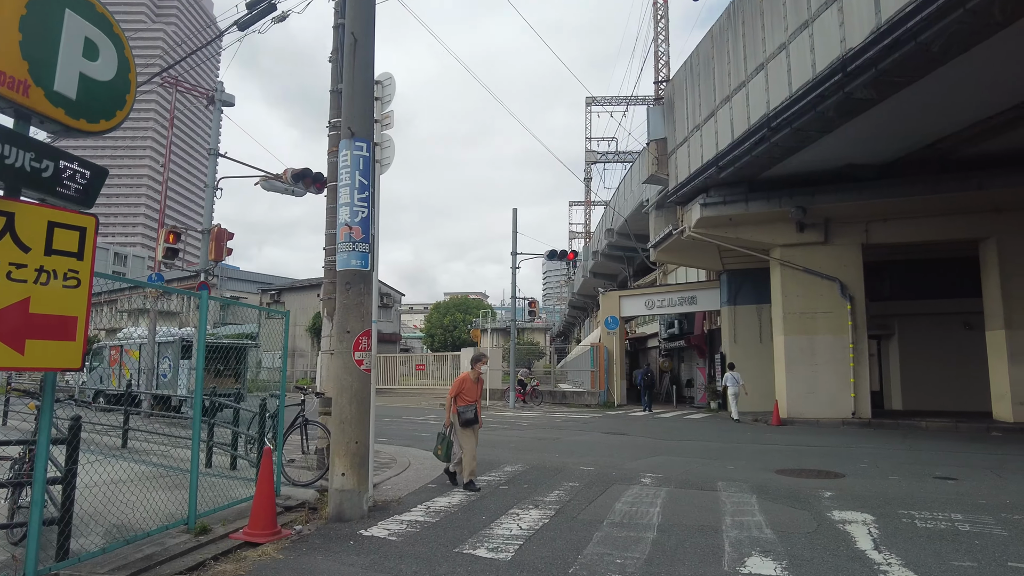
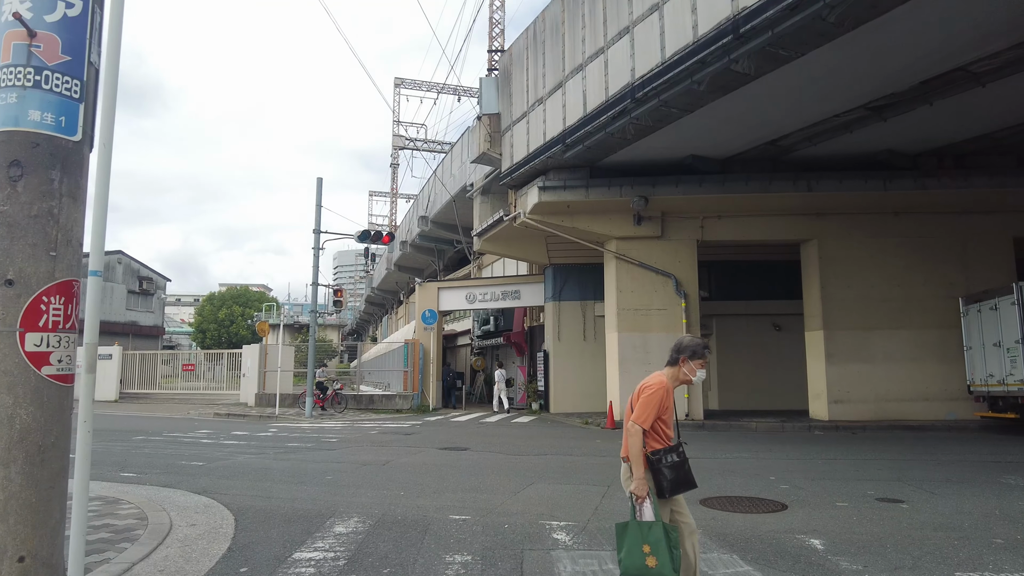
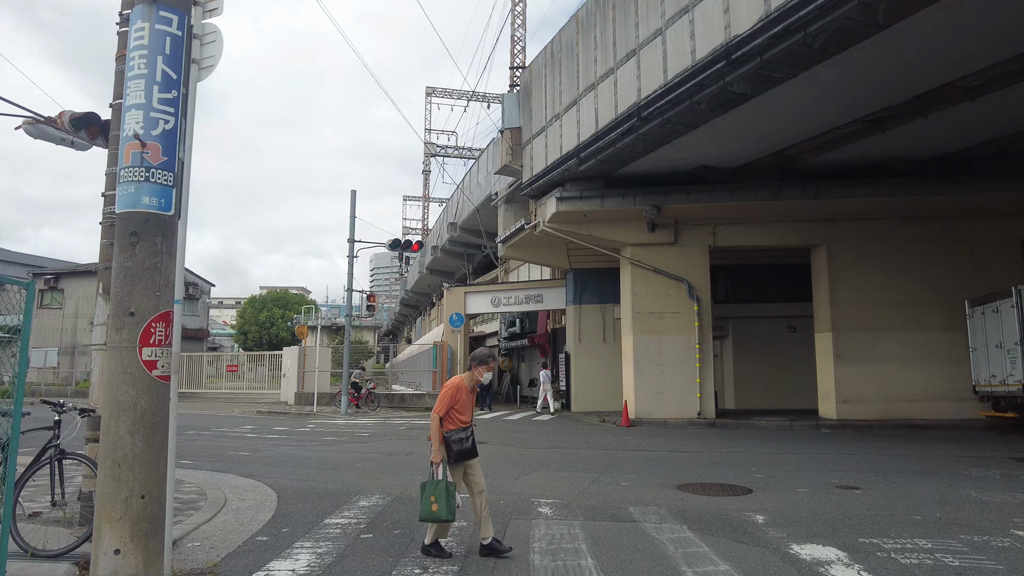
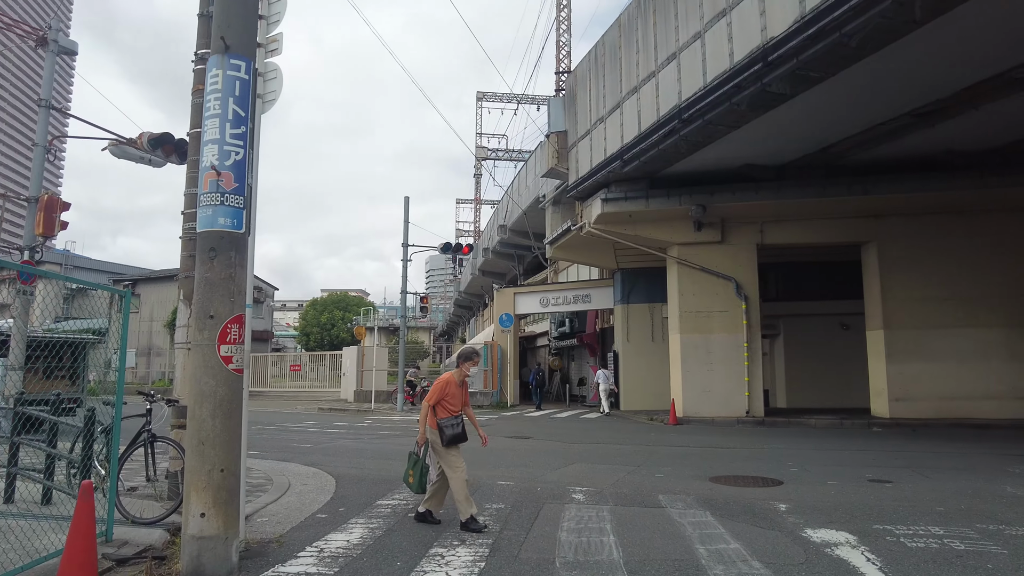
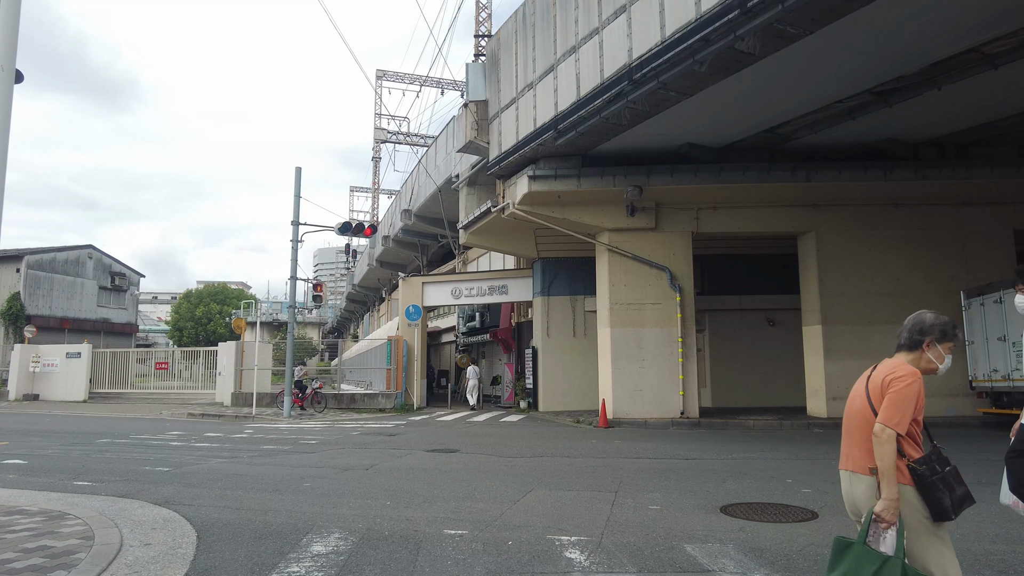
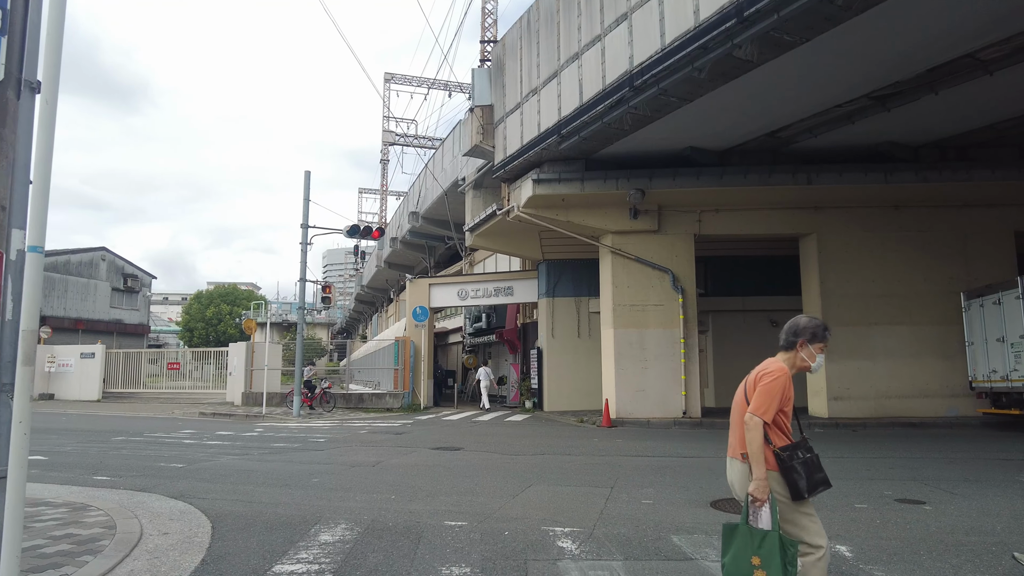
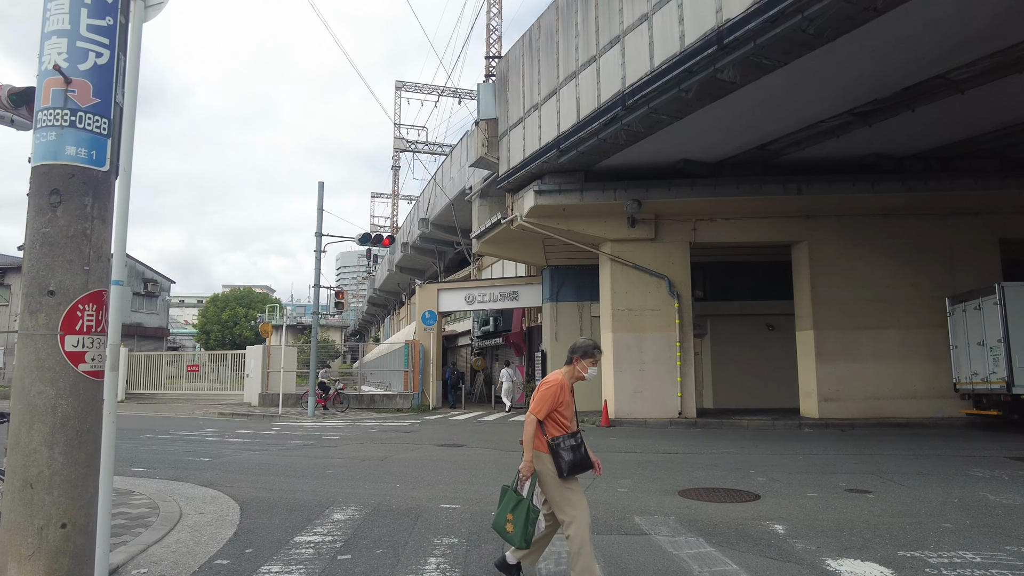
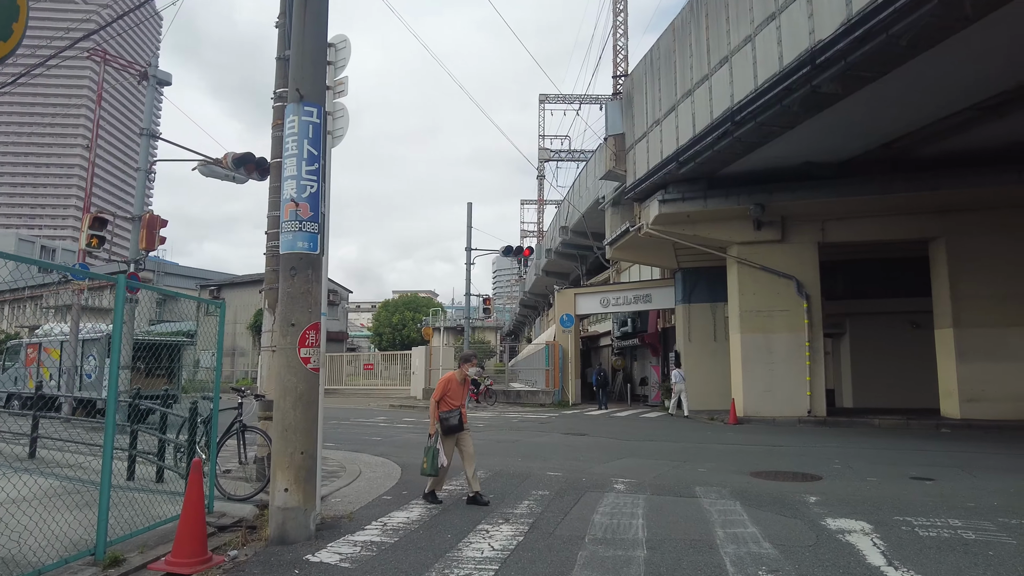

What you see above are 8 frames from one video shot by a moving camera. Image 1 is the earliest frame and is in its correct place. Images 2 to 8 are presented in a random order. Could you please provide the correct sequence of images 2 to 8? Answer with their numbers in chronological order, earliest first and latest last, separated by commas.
8, 4, 3, 7, 2, 6, 5
